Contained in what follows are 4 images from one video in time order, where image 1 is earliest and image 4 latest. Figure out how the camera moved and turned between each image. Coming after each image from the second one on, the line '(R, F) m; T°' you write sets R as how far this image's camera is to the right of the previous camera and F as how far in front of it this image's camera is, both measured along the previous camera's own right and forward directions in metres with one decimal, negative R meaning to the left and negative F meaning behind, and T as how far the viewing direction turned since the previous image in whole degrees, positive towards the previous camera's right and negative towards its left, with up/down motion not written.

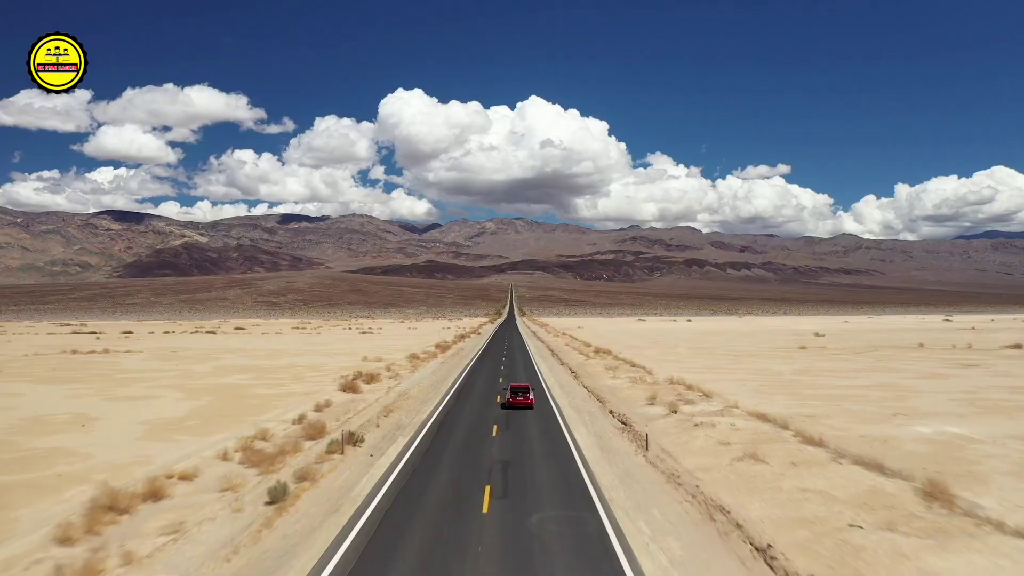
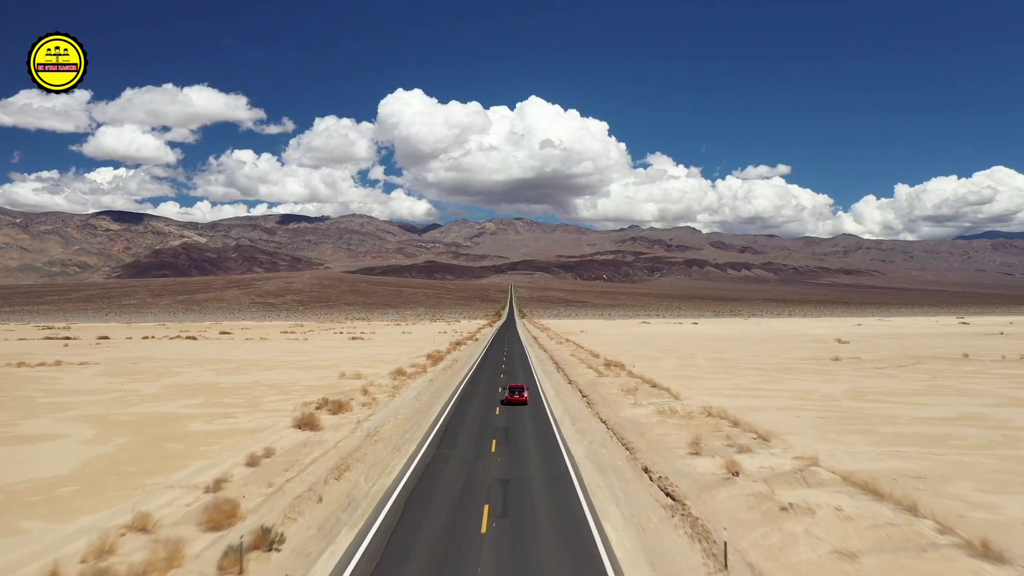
(0.0, +4.1) m; 0°
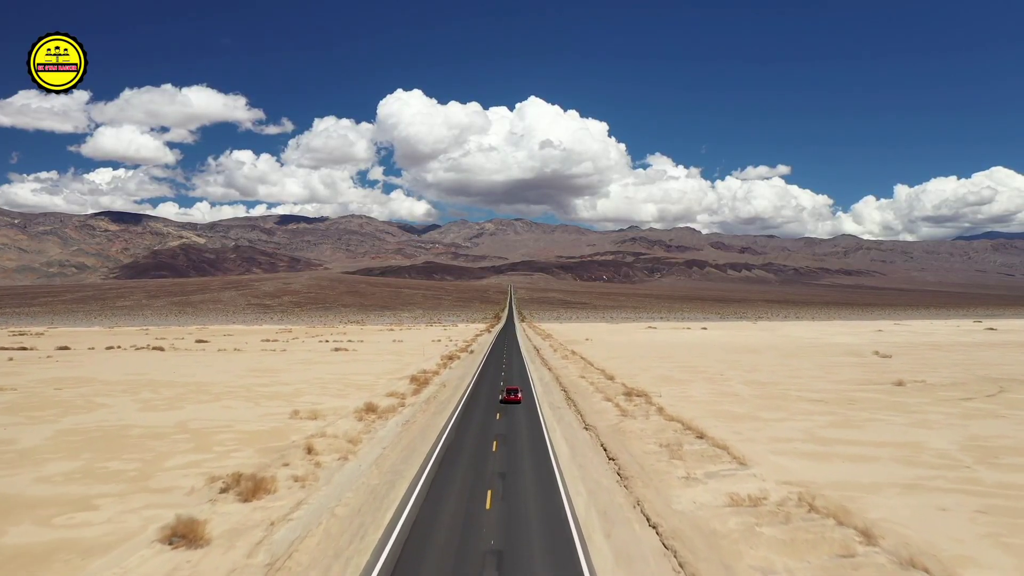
(0.0, +5.9) m; 0°
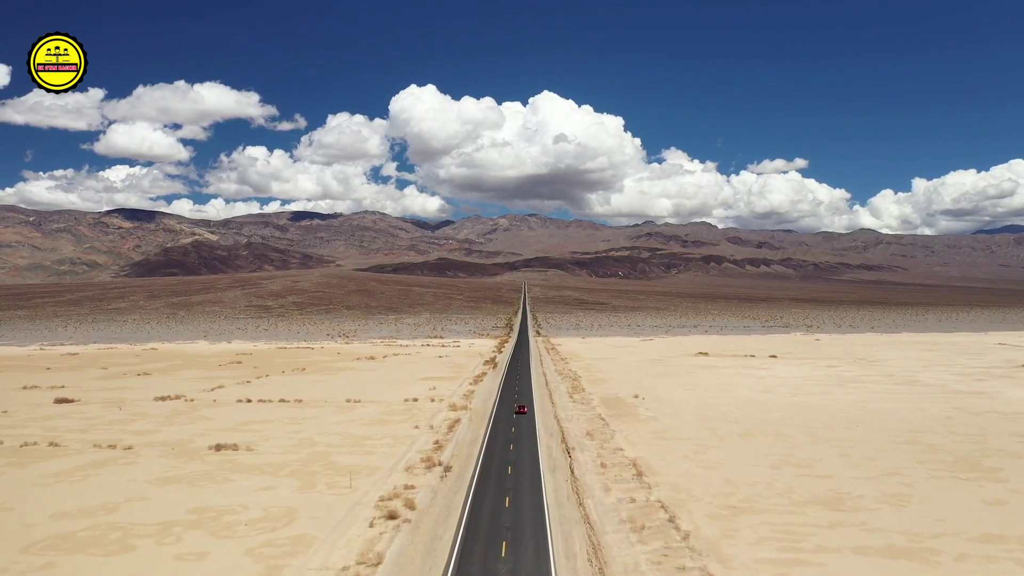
(+0.2, +25.1) m; -1°
